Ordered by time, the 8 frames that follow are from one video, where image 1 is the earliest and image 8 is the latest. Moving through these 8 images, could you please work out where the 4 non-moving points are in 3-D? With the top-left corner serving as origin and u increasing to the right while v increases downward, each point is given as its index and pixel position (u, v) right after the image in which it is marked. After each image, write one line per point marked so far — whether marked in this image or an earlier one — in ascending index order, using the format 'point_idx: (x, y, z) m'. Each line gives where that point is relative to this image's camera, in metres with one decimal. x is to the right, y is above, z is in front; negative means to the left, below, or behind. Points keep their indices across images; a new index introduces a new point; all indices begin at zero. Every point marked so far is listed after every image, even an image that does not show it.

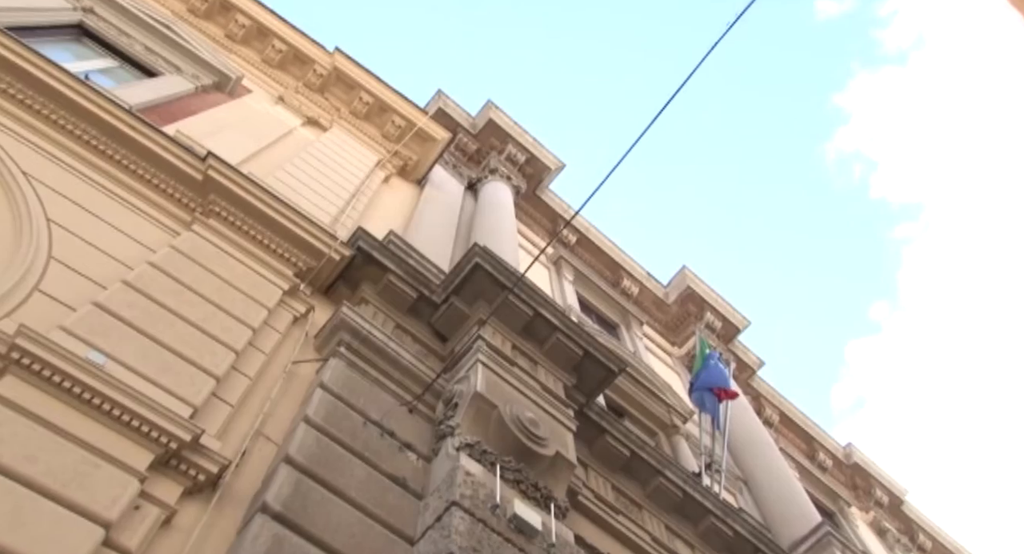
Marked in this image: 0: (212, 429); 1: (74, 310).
0: (-2.2, -1.1, +4.9) m
1: (-3.2, -0.2, +4.8) m
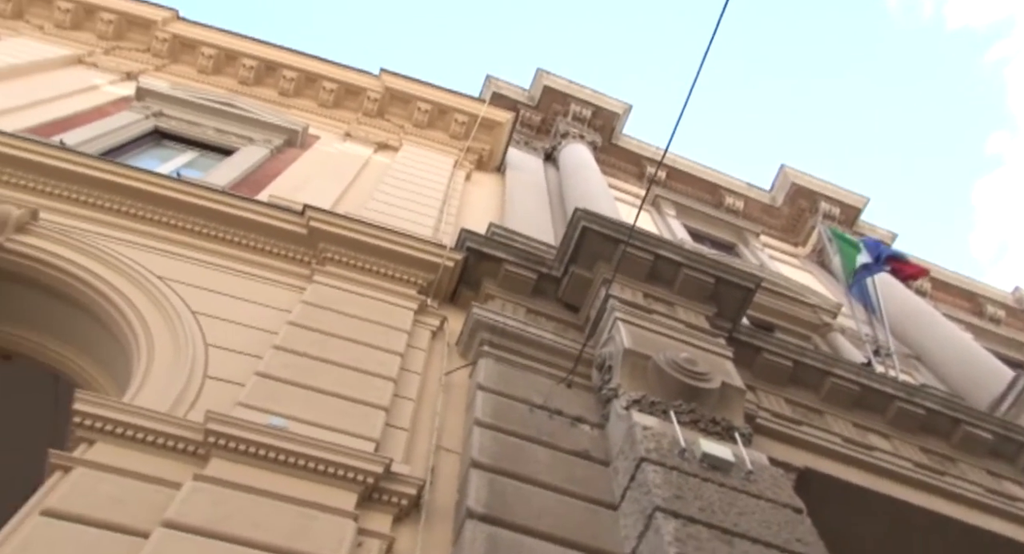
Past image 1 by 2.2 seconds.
0: (-0.9, -1.4, +5.1) m
1: (-2.1, -0.8, +5.0) m
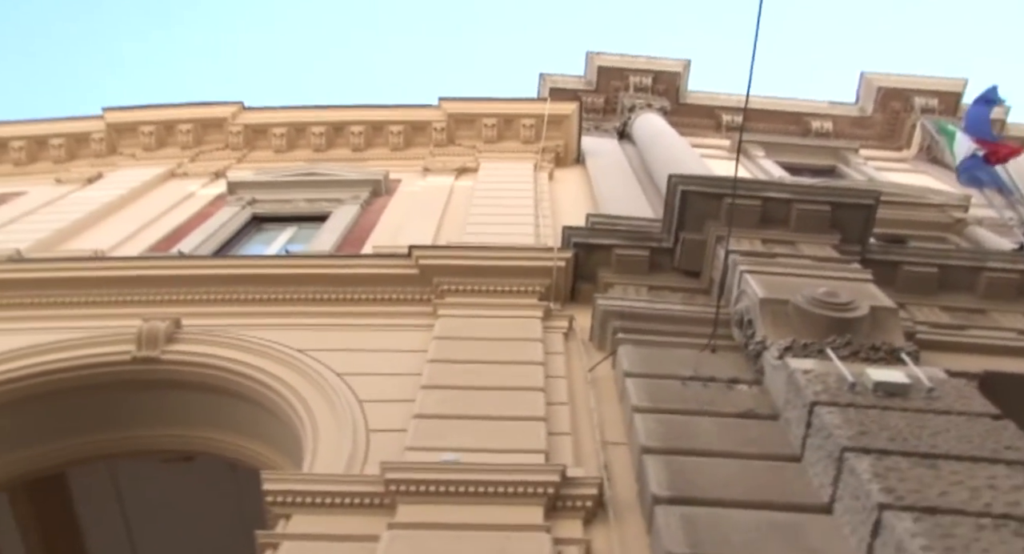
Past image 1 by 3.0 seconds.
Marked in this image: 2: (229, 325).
0: (+0.4, -1.4, +5.1) m
1: (-0.8, -1.2, +5.2) m
2: (-2.5, -0.4, +5.9) m
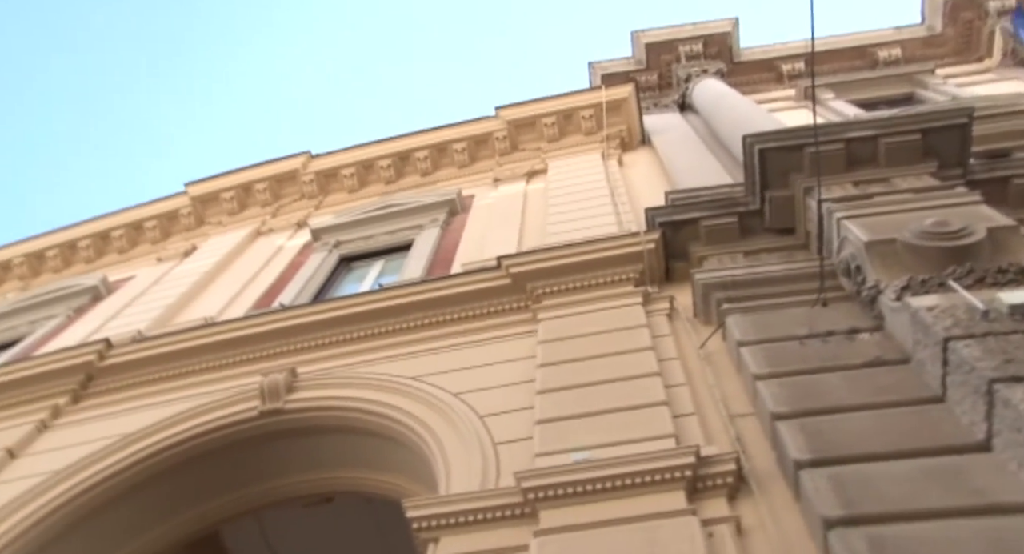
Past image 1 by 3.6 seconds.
0: (+1.5, -1.2, +5.0) m
1: (+0.2, -1.2, +5.2) m
2: (-1.6, -0.8, +6.1) m
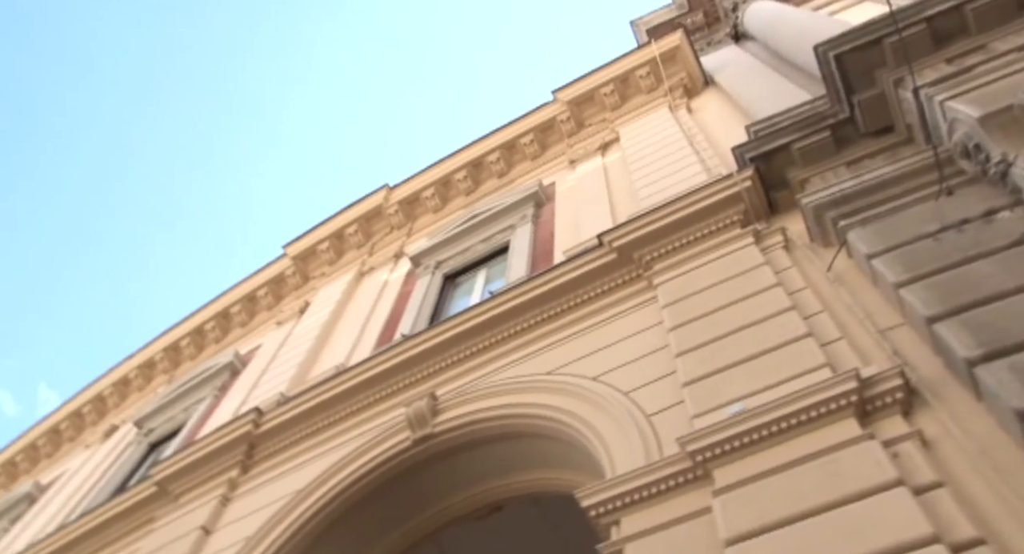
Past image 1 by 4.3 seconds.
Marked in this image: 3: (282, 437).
0: (+2.6, -0.6, +4.9) m
1: (+1.4, -0.9, +5.2) m
2: (-0.3, -0.9, +6.2) m
3: (-2.2, -1.6, +6.5) m
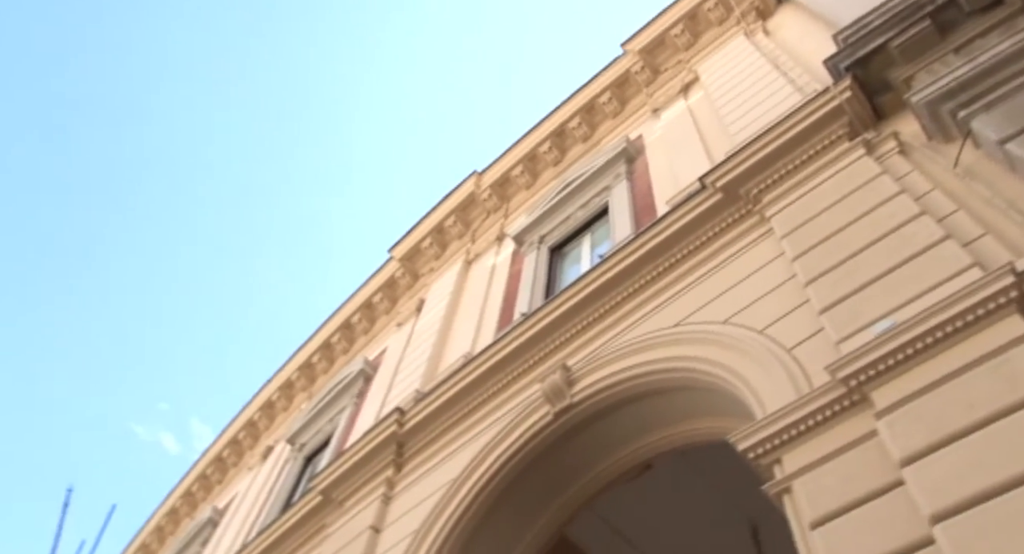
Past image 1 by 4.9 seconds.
0: (+3.5, +0.2, +4.6) m
1: (+2.4, -0.4, +5.0) m
2: (+0.8, -0.6, +6.2) m
3: (-0.9, -1.6, +6.7) m
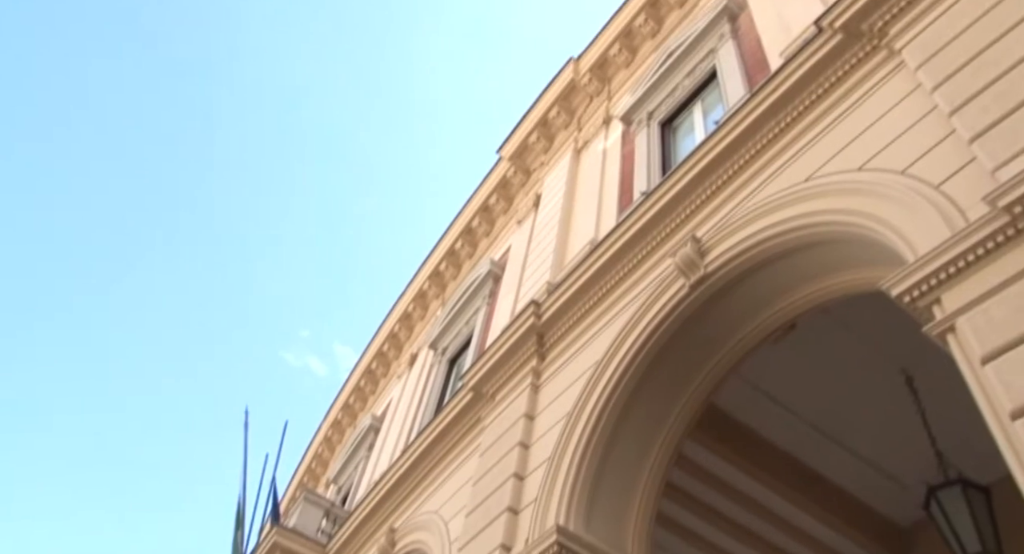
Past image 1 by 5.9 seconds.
0: (+4.3, +1.6, +4.0) m
1: (+3.4, +0.9, +4.6) m
2: (+2.0, +0.6, +6.0) m
3: (+0.5, -0.5, +6.8) m
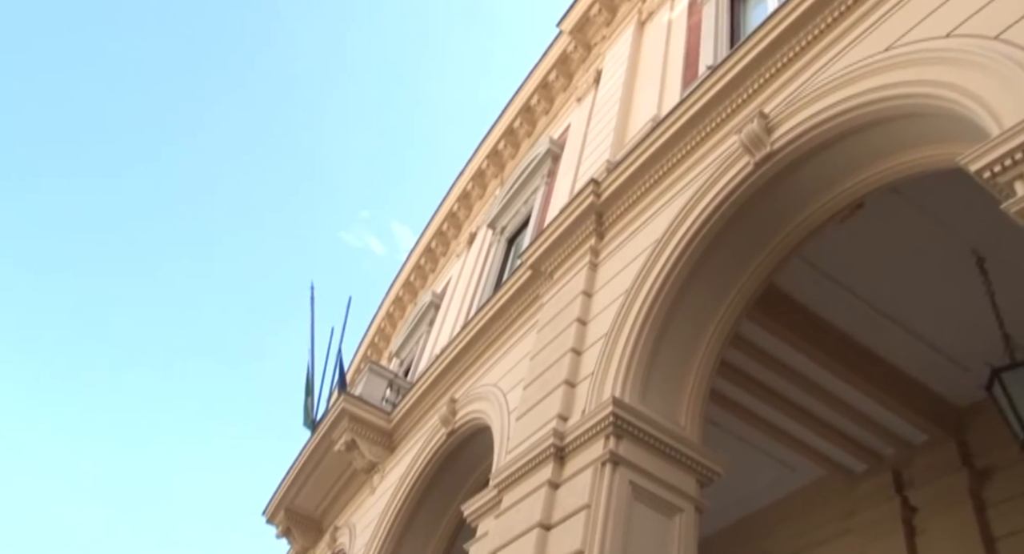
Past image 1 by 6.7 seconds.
0: (+4.7, +2.3, +3.5) m
1: (+3.8, +1.8, +4.2) m
2: (+2.5, +1.7, +5.7) m
3: (+1.1, +0.7, +6.7) m
